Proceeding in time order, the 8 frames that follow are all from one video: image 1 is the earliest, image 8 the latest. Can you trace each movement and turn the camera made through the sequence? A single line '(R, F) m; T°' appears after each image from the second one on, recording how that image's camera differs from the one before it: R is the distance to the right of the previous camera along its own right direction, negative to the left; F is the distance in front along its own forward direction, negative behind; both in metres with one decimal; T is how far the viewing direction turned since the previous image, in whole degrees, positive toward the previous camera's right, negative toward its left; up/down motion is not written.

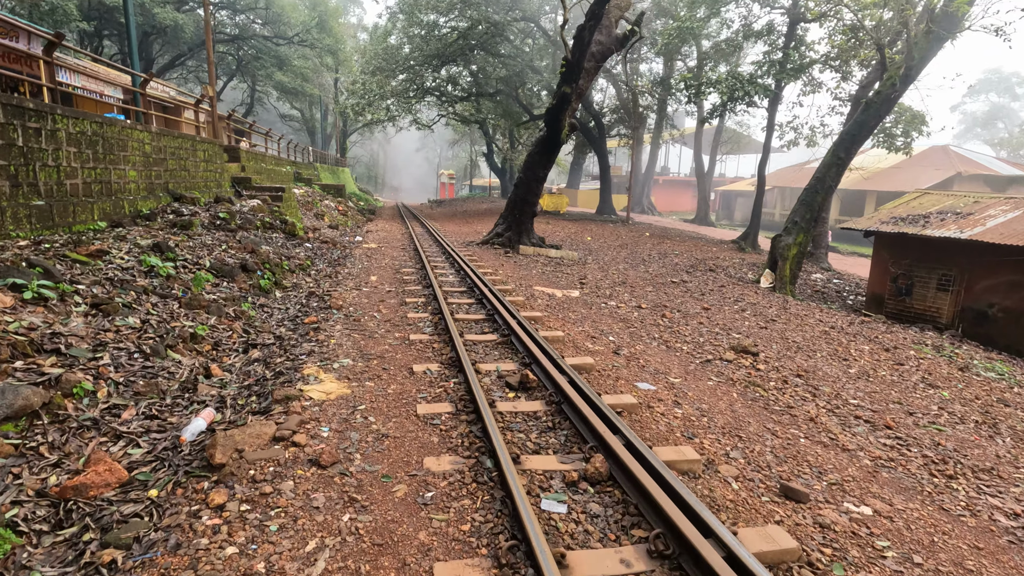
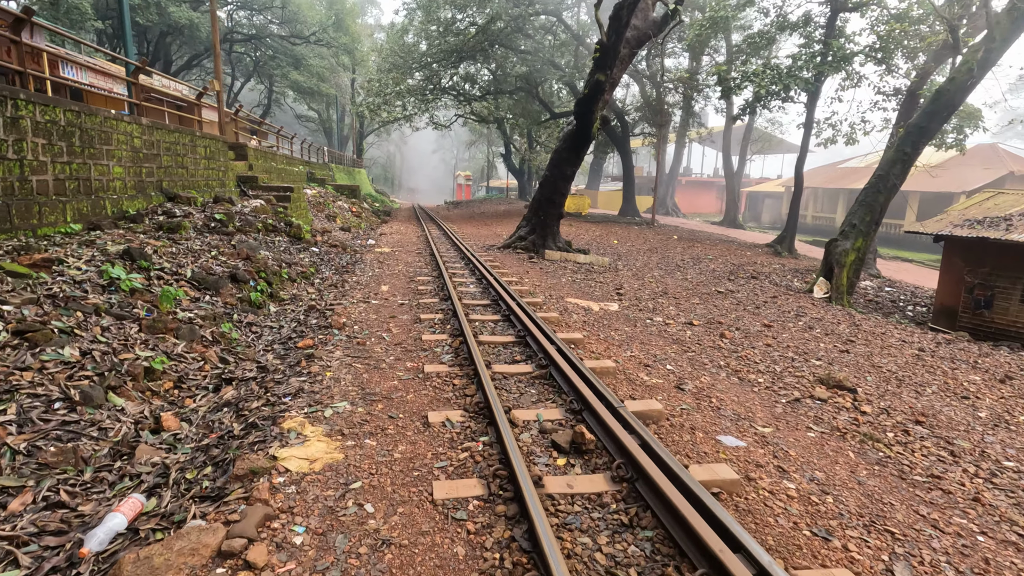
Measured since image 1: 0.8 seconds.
(-0.2, +1.0) m; -2°
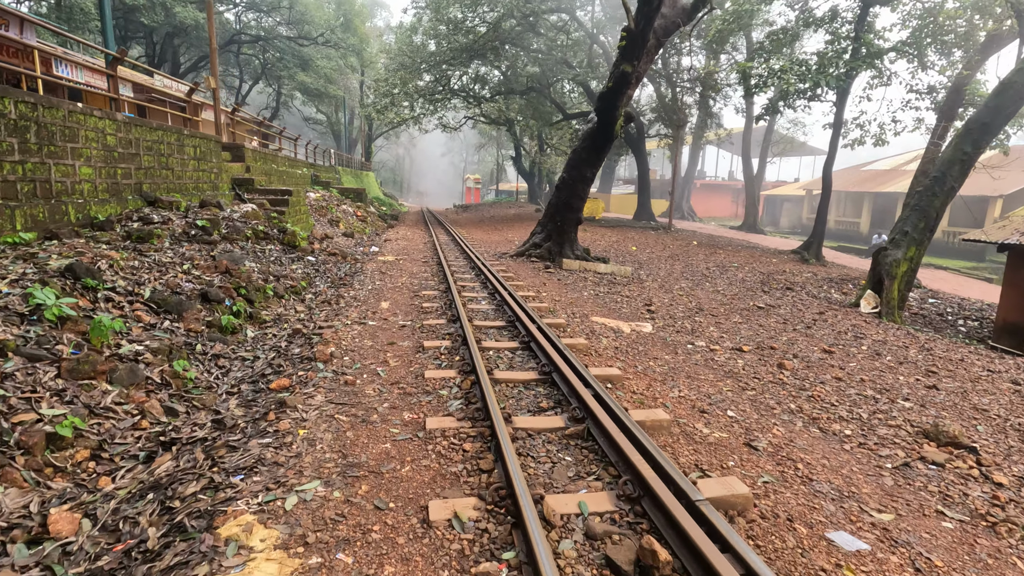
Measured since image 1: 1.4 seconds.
(-0.1, +0.9) m; -1°
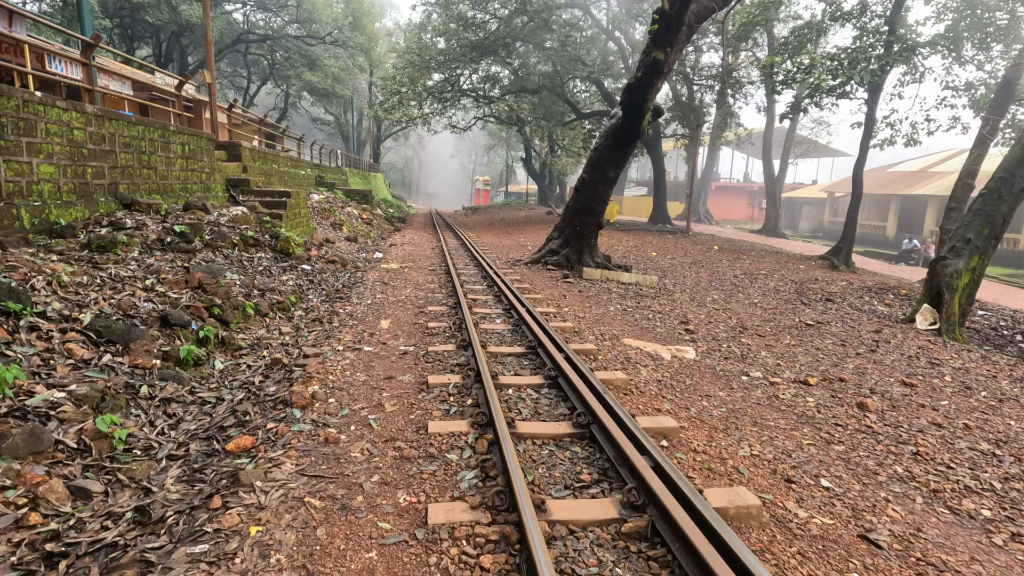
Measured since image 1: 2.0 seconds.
(-0.1, +0.9) m; -1°
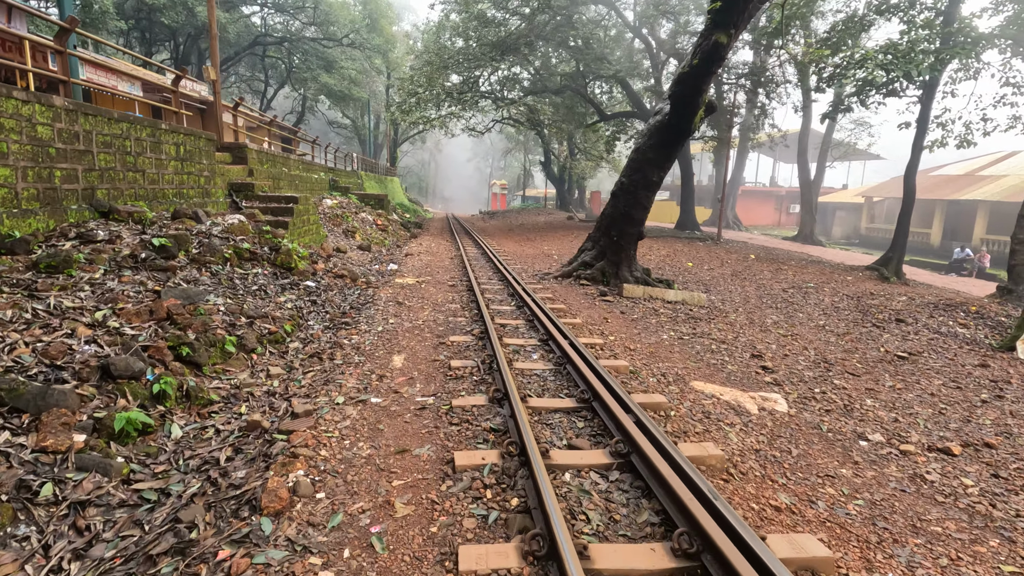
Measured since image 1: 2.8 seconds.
(-0.2, +1.1) m; -2°
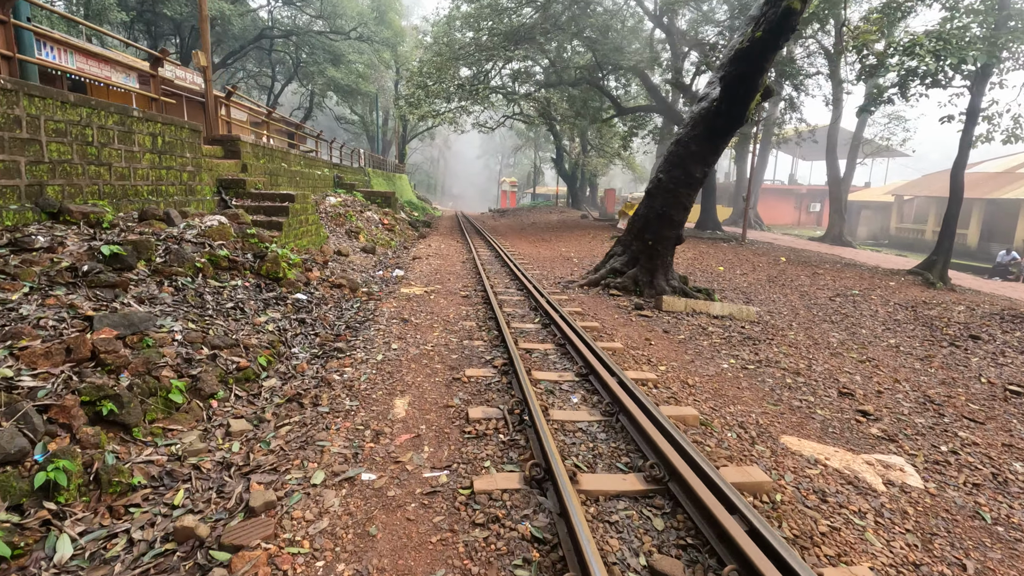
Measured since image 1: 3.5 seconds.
(-0.2, +1.1) m; -1°
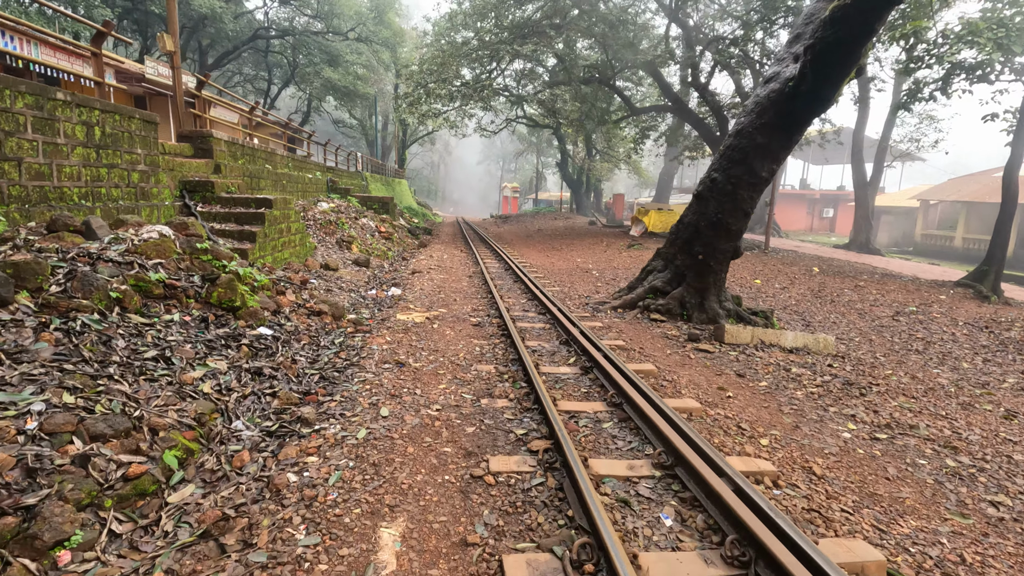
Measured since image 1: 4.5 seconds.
(-0.3, +1.4) m; 0°
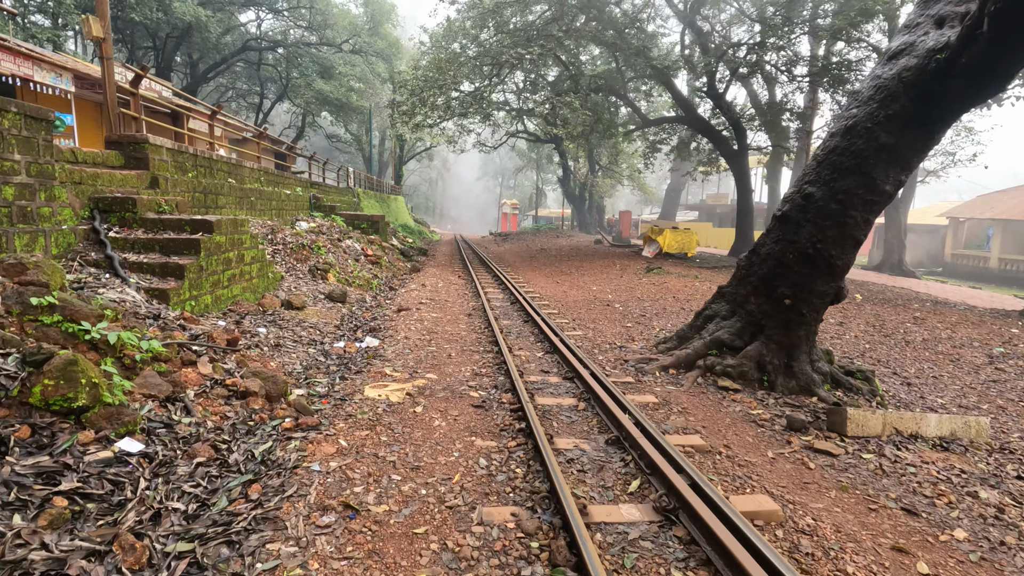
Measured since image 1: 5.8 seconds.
(-0.2, +1.8) m; 0°
